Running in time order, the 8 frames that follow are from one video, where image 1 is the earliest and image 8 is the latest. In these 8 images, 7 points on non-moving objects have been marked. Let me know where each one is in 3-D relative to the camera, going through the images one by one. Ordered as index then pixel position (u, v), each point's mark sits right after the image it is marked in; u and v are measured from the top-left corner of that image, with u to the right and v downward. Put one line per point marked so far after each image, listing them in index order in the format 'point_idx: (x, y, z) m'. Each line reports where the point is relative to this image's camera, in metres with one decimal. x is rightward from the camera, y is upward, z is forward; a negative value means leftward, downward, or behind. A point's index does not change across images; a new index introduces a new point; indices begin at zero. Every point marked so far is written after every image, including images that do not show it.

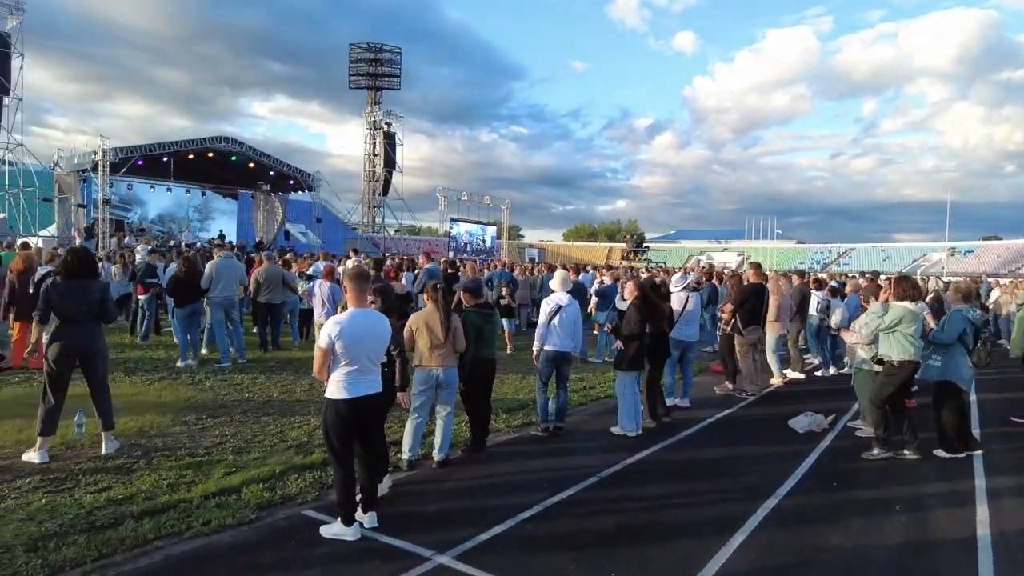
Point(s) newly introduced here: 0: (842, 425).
0: (+4.1, -1.7, +7.9) m
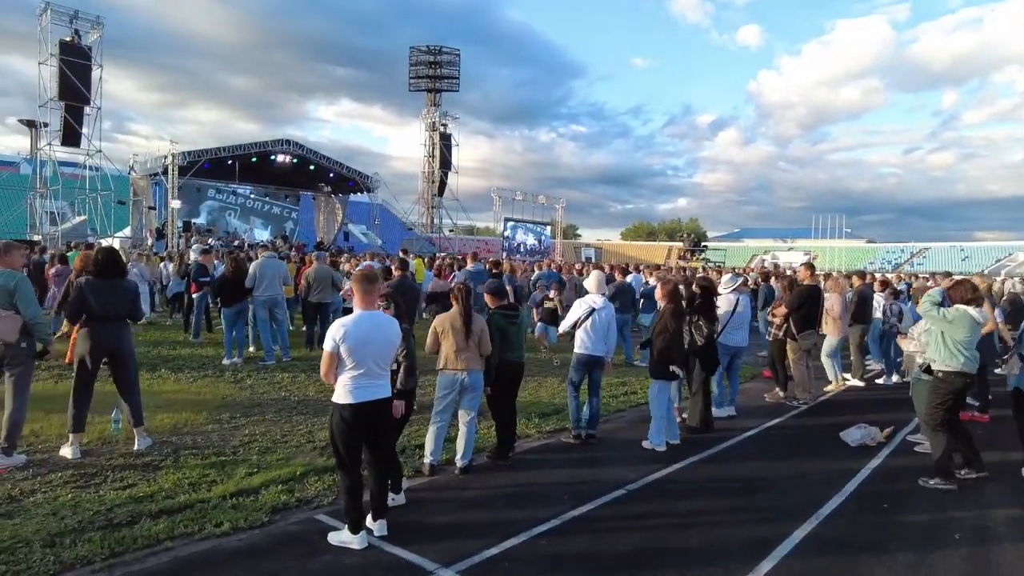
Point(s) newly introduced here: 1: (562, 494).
0: (+4.4, -1.7, +7.3) m
1: (+0.4, -1.8, +5.4) m
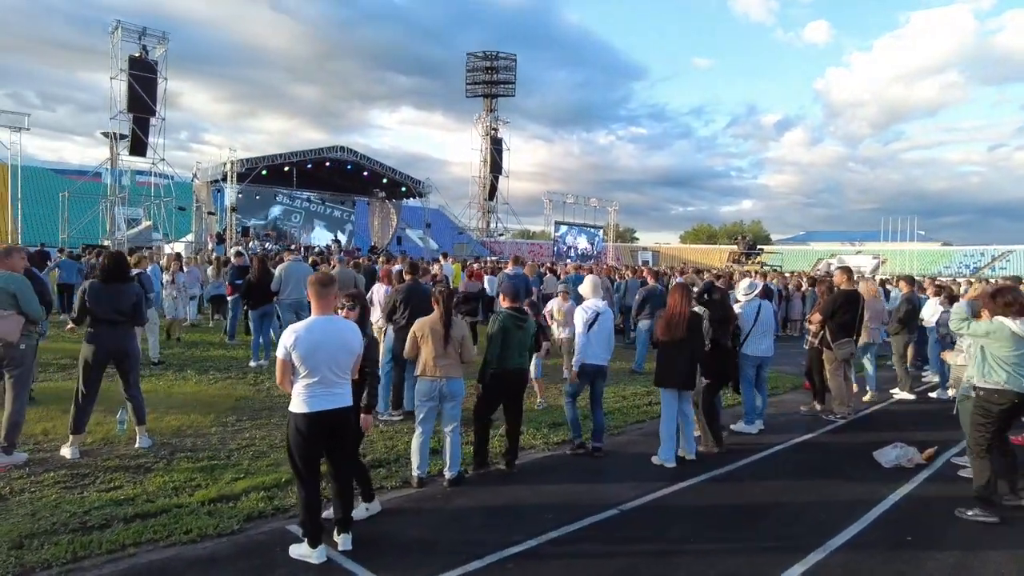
0: (+4.5, -1.8, +6.6) m
1: (+0.3, -1.8, +5.1) m
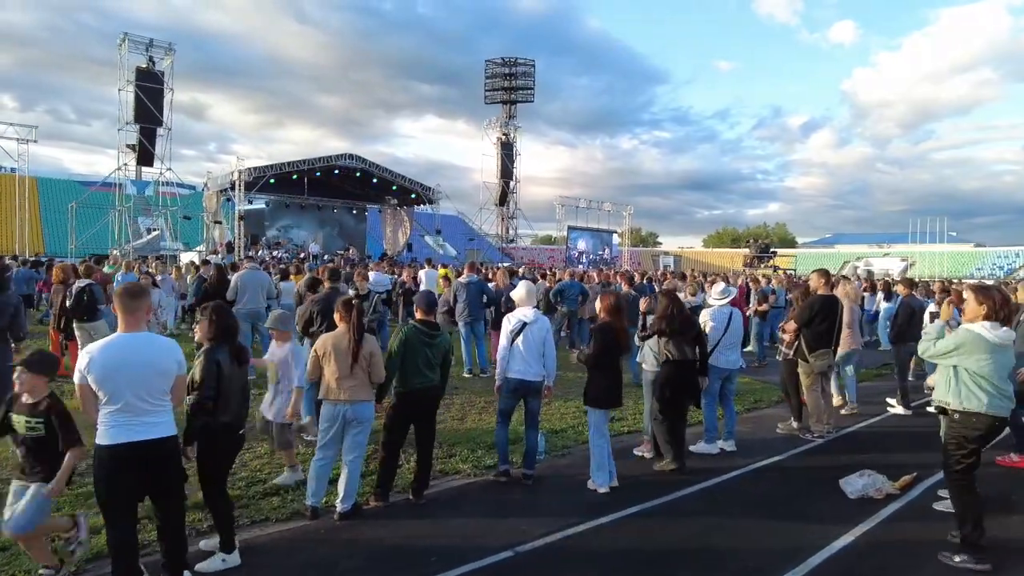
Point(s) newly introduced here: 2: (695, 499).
0: (+3.7, -1.9, +5.8) m
1: (-0.6, -1.9, +4.4) m
2: (+1.6, -1.9, +5.7) m
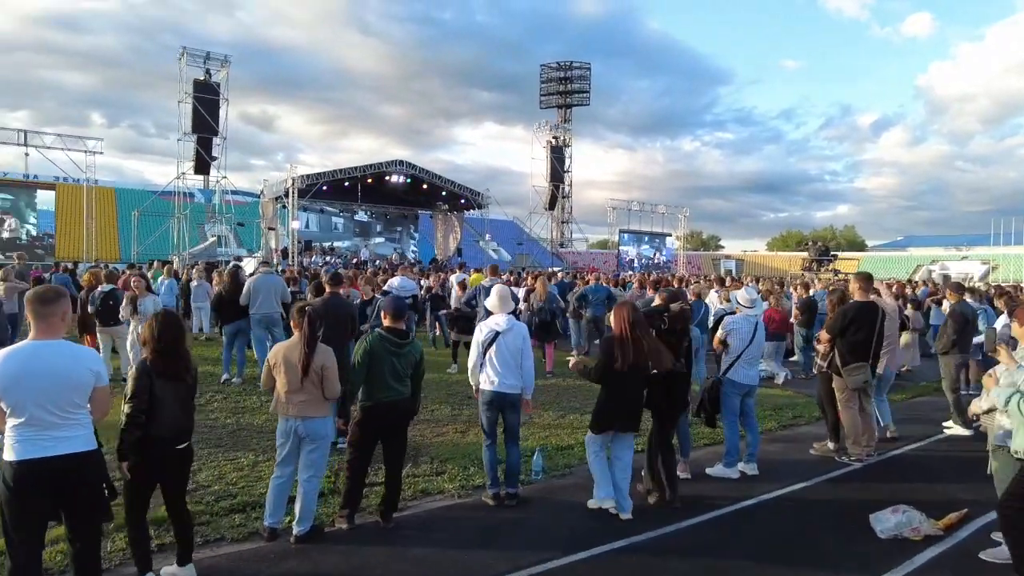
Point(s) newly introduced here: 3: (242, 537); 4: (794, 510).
0: (+3.5, -1.9, +4.9) m
1: (-0.8, -1.9, +4.0) m
2: (+1.5, -1.9, +5.0) m
3: (-2.0, -1.9, +4.8) m
4: (+2.4, -1.9, +5.5) m
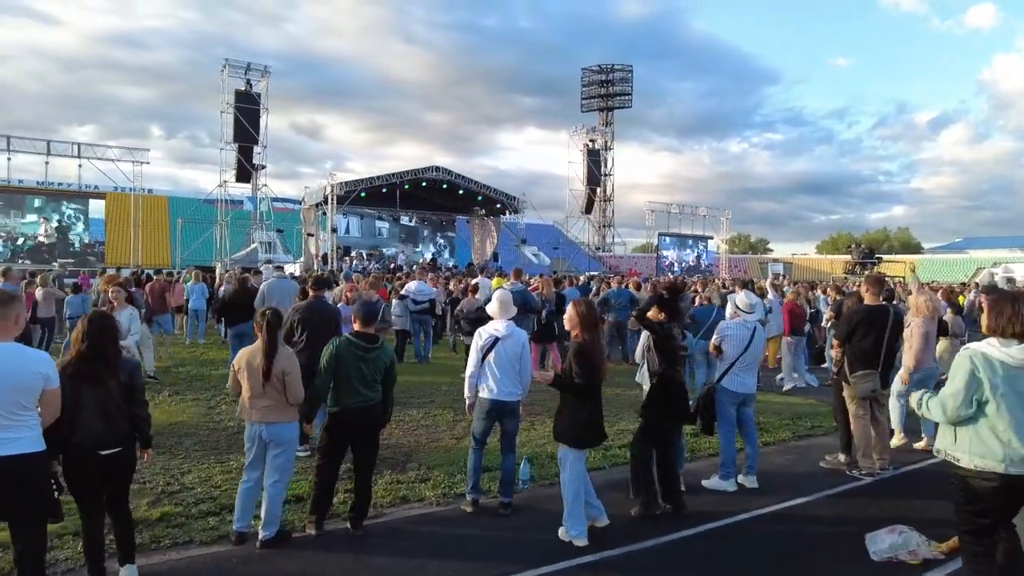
0: (+3.3, -1.9, +4.5) m
1: (-1.1, -1.9, +3.9) m
2: (+1.2, -1.9, +4.8) m
3: (-2.3, -1.9, +4.8) m
4: (+2.2, -1.9, +5.2) m
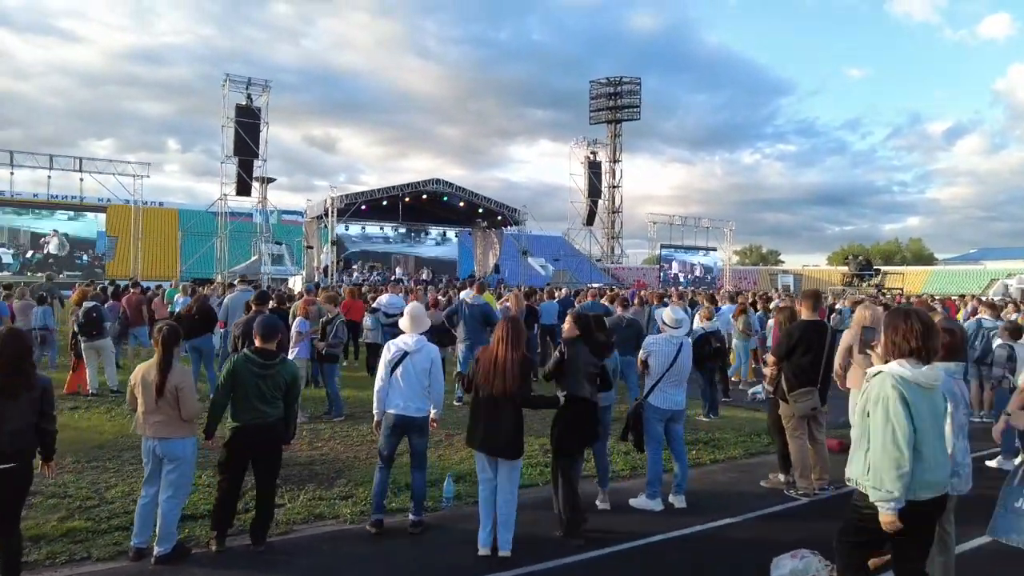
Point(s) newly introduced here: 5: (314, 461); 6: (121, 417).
0: (+2.5, -2.0, +4.4) m
1: (-1.9, -2.0, +3.8) m
2: (+0.5, -2.0, +4.7) m
3: (-3.0, -2.0, +4.8) m
4: (+1.5, -2.1, +5.1) m
5: (-2.2, -2.0, +7.2) m
6: (-5.6, -1.9, +9.1) m
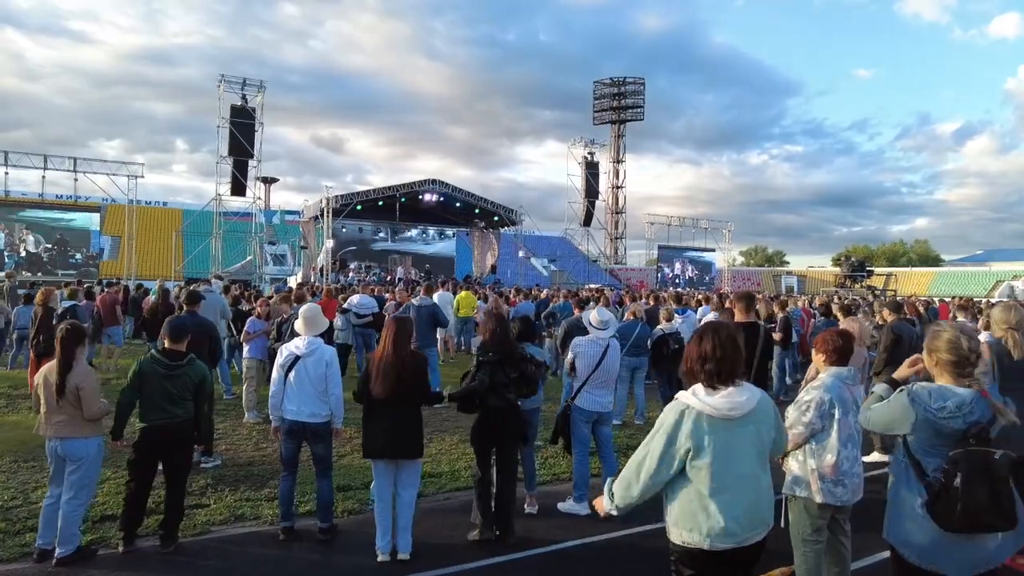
0: (+1.8, -2.0, +4.3) m
1: (-2.6, -2.0, +3.8) m
2: (-0.2, -2.1, +4.6) m
3: (-3.7, -2.0, +4.8) m
4: (+0.8, -2.1, +5.0) m
5: (-2.9, -2.0, +7.2) m
6: (-6.2, -1.9, +9.1) m
